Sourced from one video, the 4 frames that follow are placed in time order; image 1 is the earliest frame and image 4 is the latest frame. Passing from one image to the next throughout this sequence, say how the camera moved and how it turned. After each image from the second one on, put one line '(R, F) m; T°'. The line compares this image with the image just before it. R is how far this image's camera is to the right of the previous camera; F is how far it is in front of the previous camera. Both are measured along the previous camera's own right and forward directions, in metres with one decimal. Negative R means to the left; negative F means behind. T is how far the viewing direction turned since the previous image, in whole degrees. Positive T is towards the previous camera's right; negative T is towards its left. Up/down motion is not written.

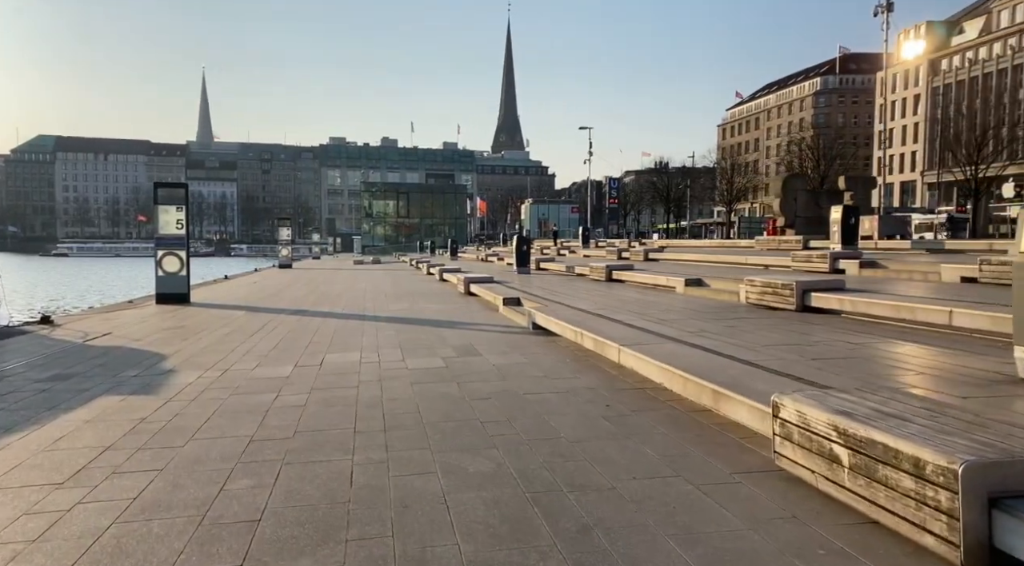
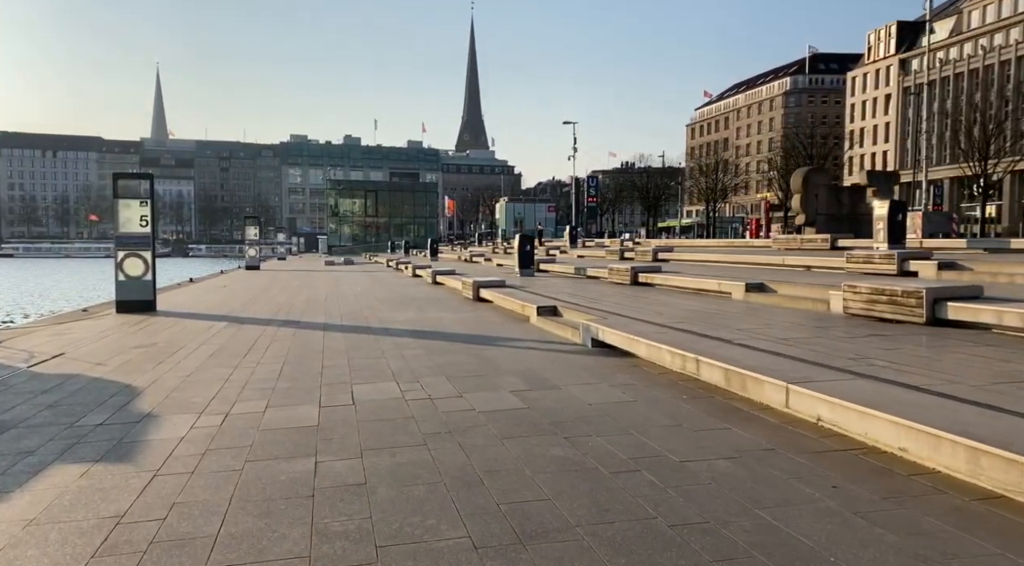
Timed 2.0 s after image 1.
(-1.1, +1.9) m; +3°
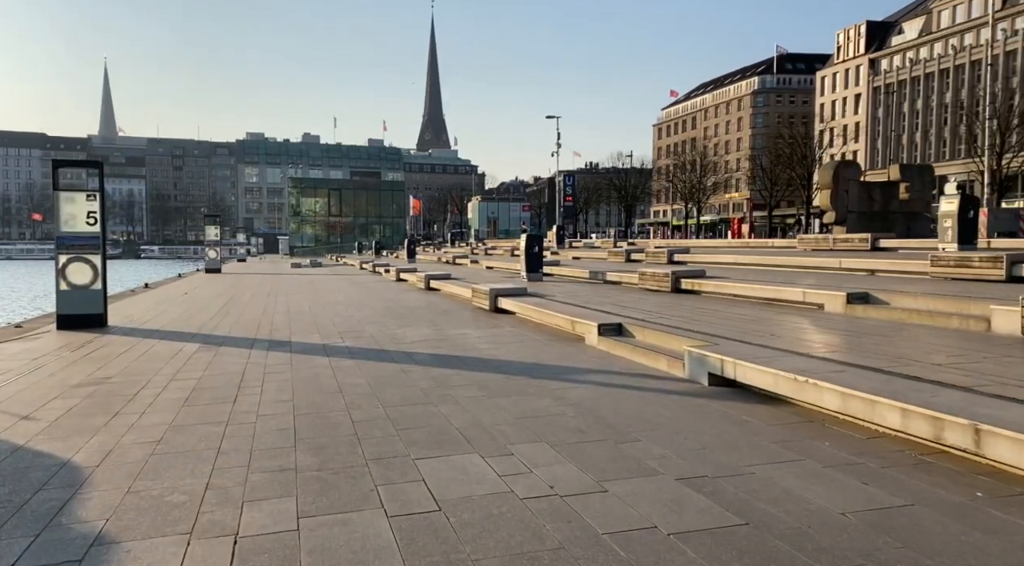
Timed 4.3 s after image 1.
(-1.1, +2.3) m; +3°
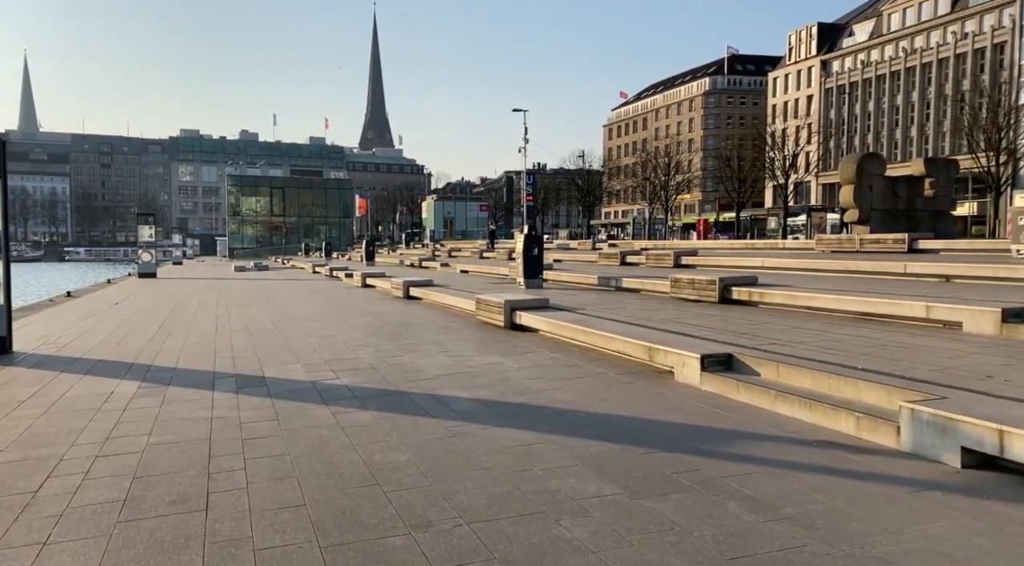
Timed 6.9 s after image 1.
(-1.2, +2.5) m; +4°
